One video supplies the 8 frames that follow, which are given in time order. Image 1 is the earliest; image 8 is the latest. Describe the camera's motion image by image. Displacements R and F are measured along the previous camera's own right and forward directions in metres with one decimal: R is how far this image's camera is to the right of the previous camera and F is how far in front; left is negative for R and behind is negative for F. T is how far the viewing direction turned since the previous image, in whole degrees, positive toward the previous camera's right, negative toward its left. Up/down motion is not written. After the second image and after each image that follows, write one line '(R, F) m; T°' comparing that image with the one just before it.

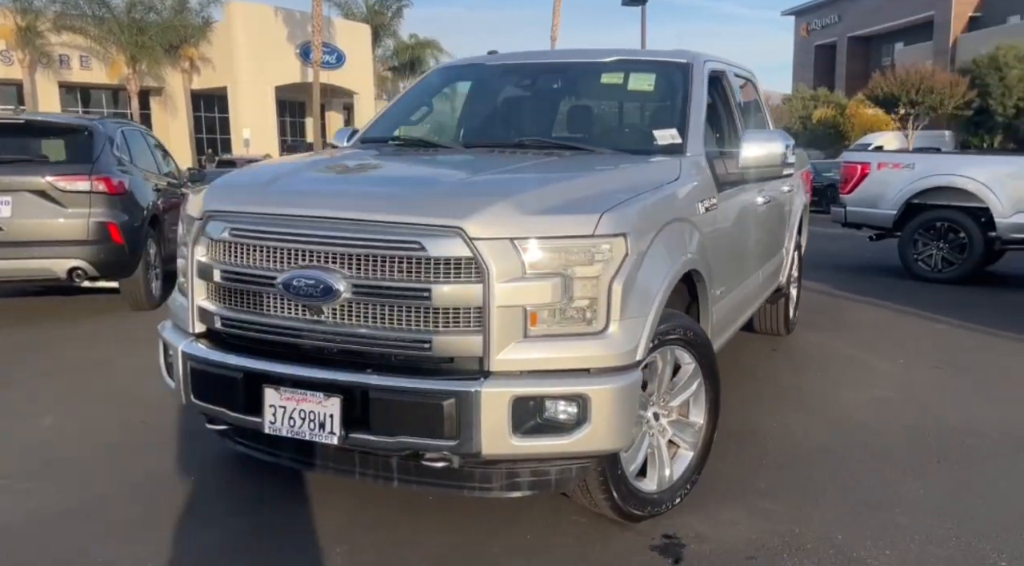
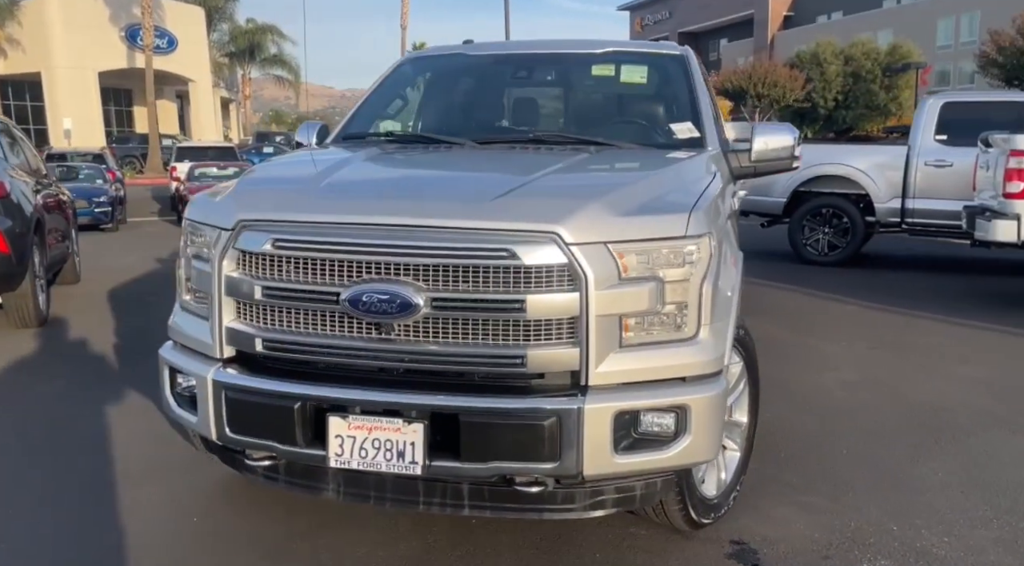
(-0.7, +0.2) m; +9°
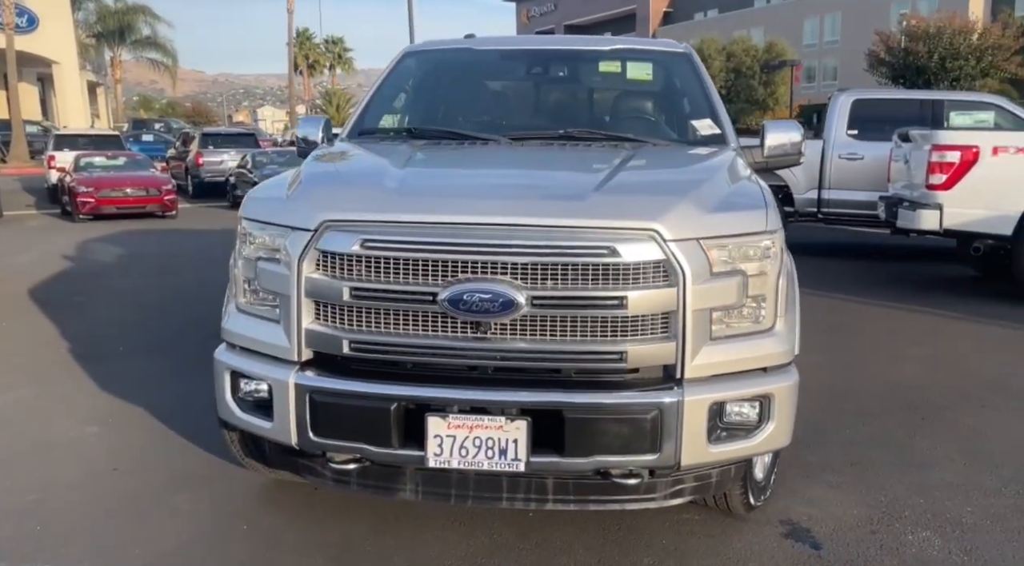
(-0.6, 0.0) m; +7°
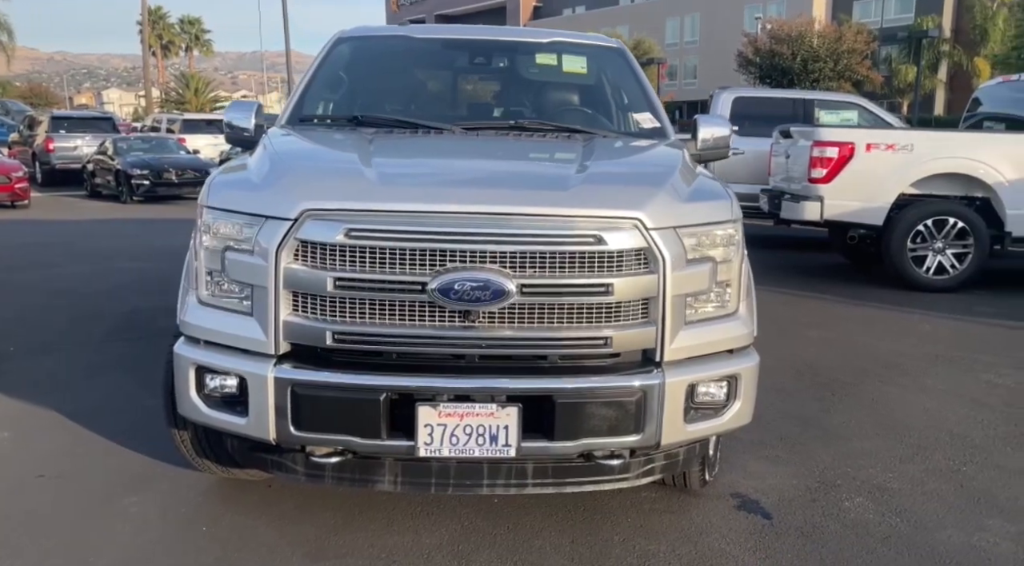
(-0.3, 0.0) m; +9°
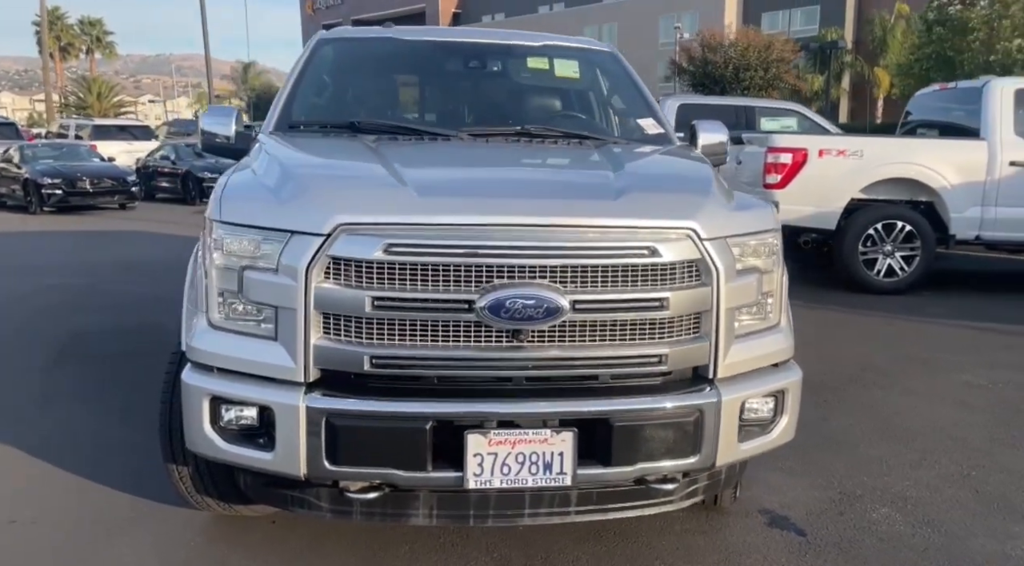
(-0.3, +0.2) m; +5°
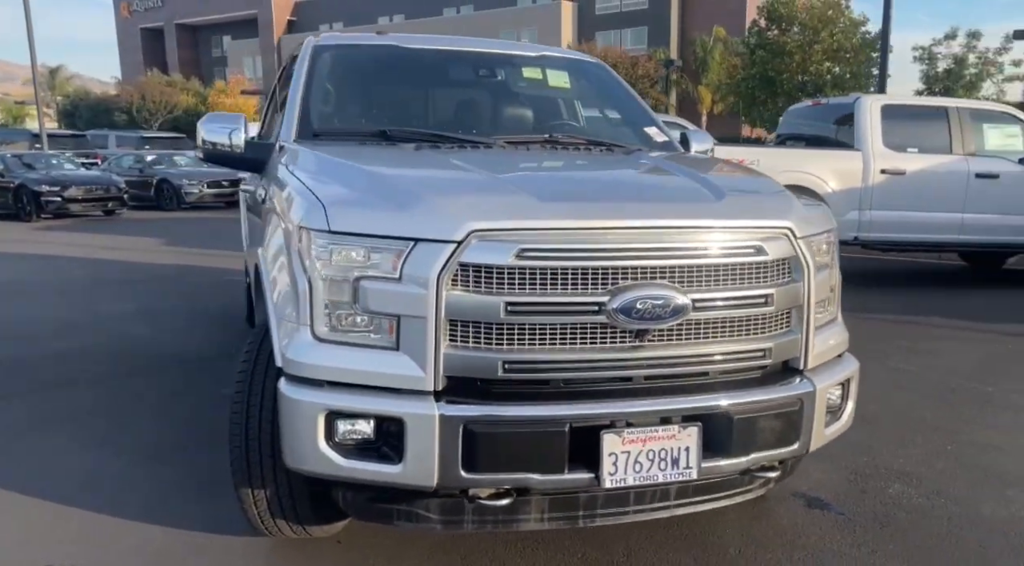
(-0.8, 0.0) m; +10°
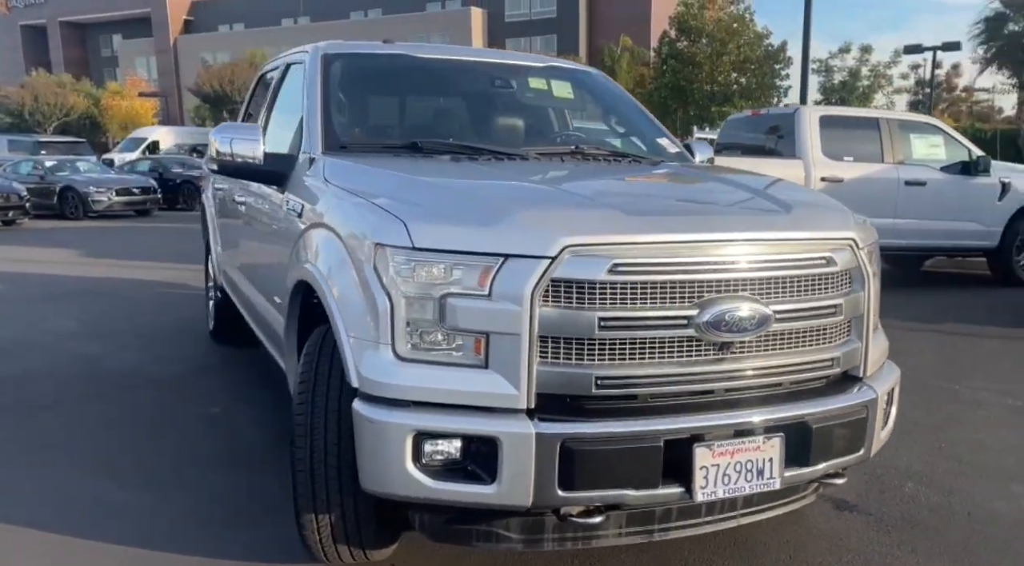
(-0.5, 0.0) m; +6°
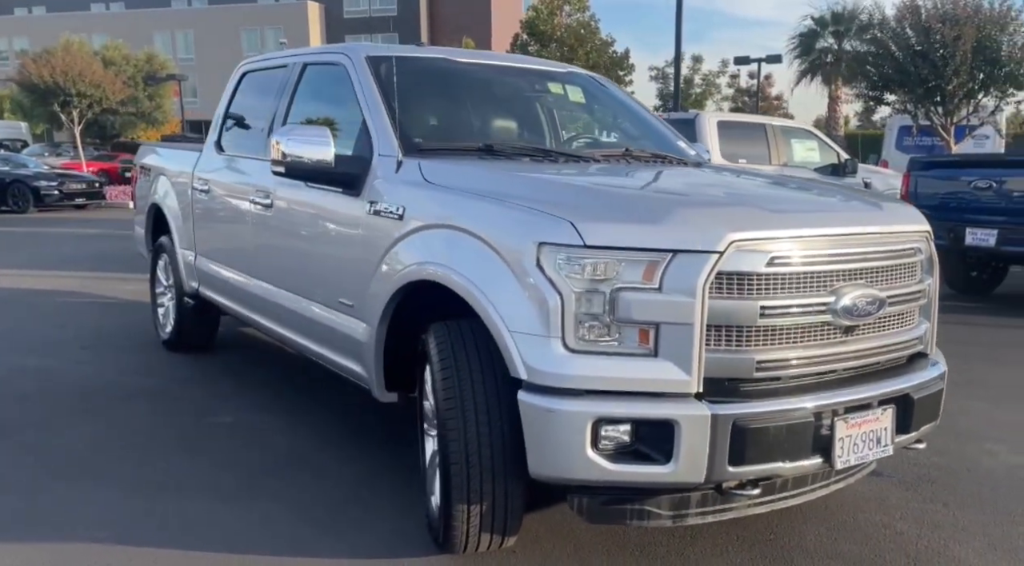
(-0.9, -0.1) m; +10°
